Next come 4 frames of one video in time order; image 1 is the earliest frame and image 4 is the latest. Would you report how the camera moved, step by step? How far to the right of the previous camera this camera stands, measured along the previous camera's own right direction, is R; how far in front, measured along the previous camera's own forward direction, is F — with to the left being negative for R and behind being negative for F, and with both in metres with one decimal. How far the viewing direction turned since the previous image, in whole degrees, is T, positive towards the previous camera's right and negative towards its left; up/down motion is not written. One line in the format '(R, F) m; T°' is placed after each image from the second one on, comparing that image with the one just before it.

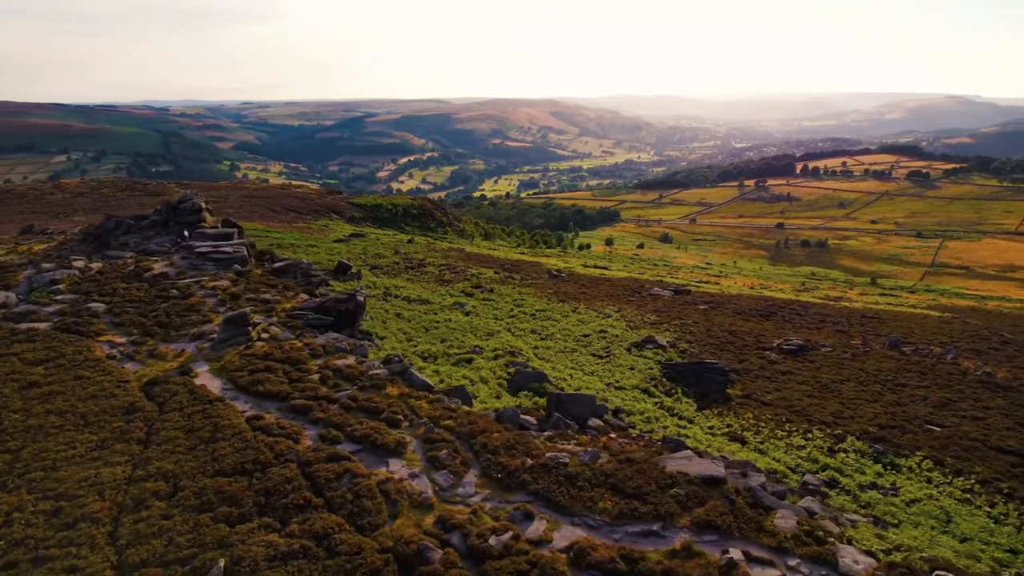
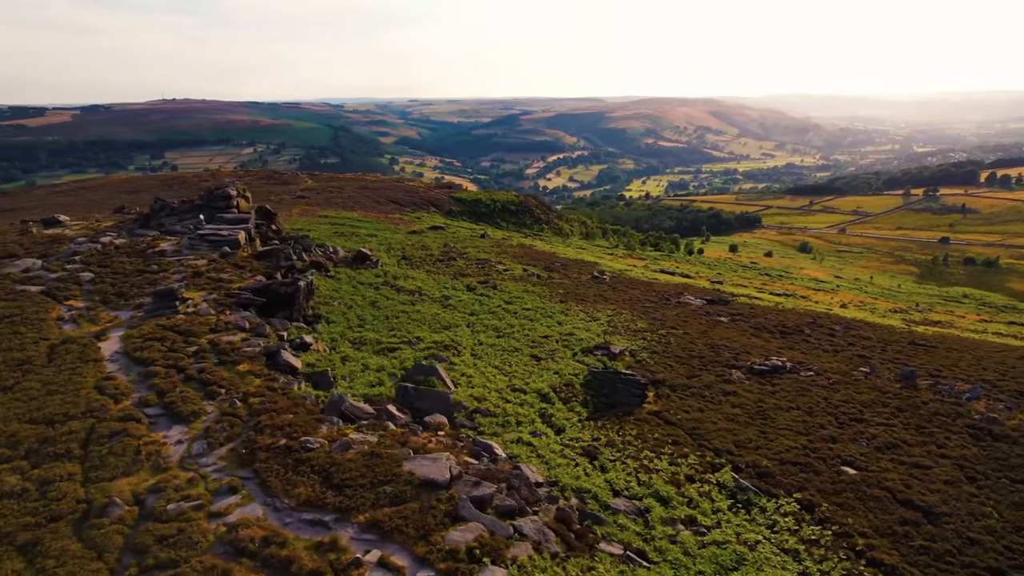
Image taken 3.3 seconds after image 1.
(+11.0, +1.2) m; -13°
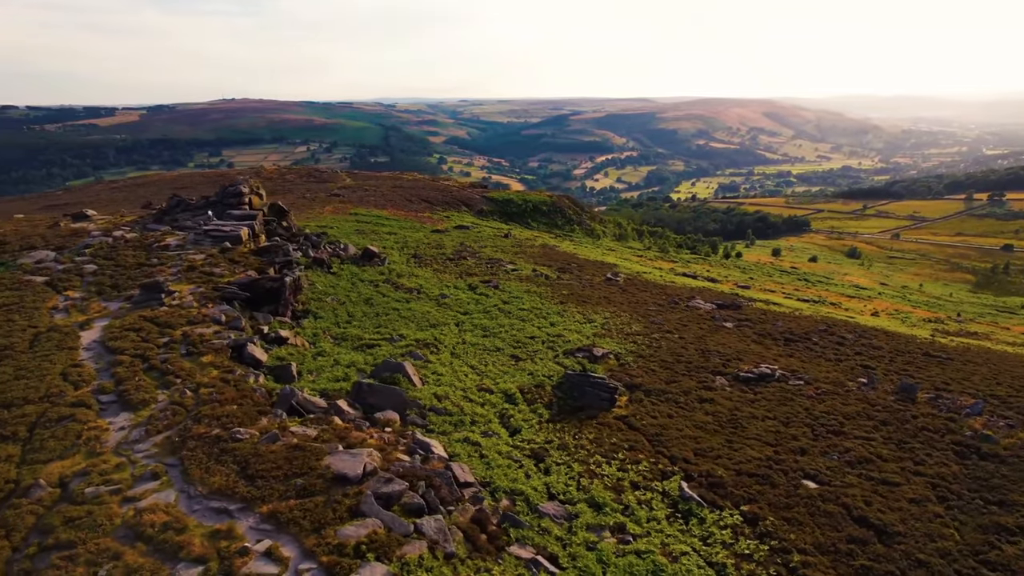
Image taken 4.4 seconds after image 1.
(+3.5, +0.2) m; -4°
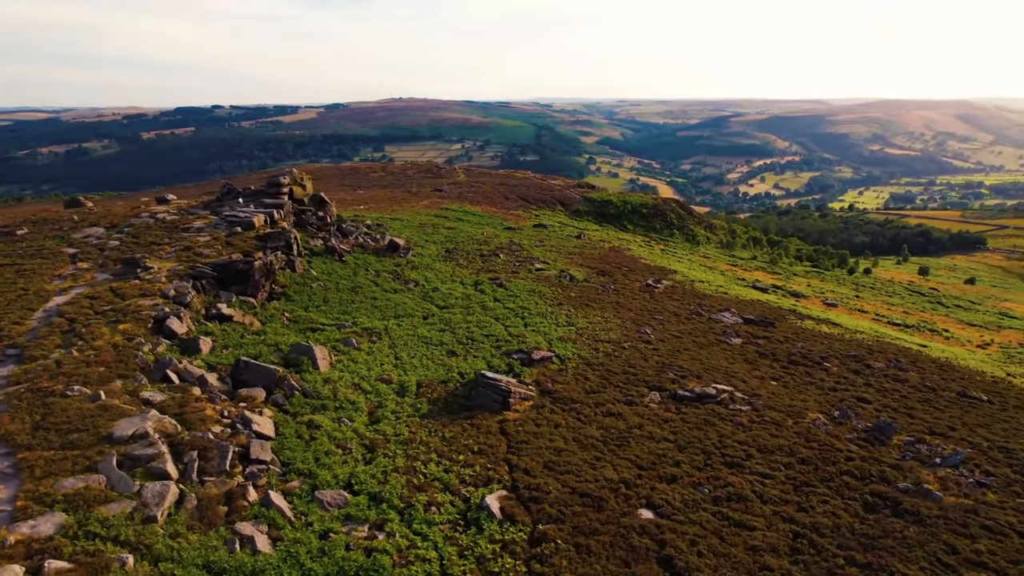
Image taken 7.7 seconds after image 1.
(+11.0, +1.5) m; -13°
